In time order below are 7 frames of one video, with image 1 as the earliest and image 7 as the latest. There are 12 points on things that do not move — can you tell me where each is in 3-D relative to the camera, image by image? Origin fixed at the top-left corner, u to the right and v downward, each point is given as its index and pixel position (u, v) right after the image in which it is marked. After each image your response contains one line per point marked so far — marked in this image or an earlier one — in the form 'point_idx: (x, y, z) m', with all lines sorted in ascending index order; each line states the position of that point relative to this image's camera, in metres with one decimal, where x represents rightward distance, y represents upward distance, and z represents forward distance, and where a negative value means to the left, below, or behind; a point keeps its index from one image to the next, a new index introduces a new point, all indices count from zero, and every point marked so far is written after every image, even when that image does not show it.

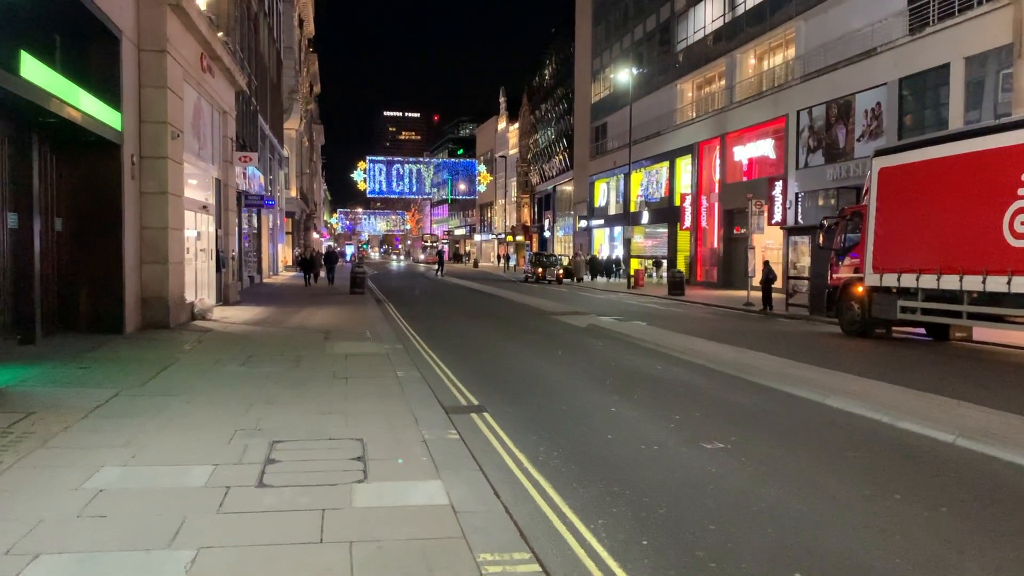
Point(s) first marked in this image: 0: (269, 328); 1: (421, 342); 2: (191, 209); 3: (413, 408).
0: (-4.4, -0.7, +15.9) m
1: (-1.4, -0.9, +13.9) m
2: (-6.6, +1.6, +18.2) m
3: (-0.9, -1.1, +7.9) m
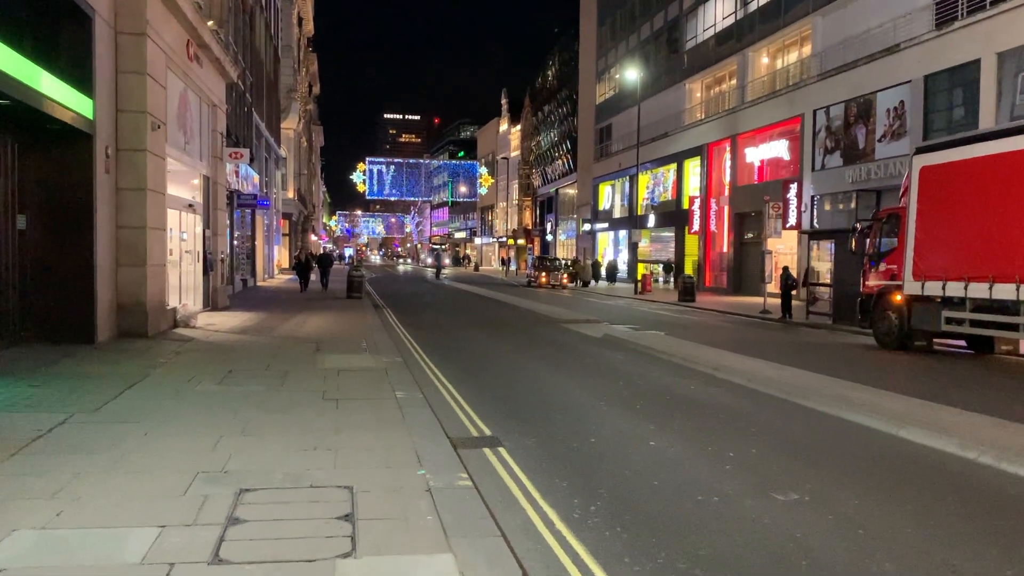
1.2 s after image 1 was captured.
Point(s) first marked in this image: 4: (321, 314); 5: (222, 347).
0: (-4.2, -0.8, +14.6) m
1: (-1.3, -1.0, +12.7) m
2: (-6.5, +1.5, +17.0) m
3: (-0.7, -1.1, +6.6) m
4: (-4.2, -0.6, +19.3) m
5: (-4.2, -0.9, +12.9) m
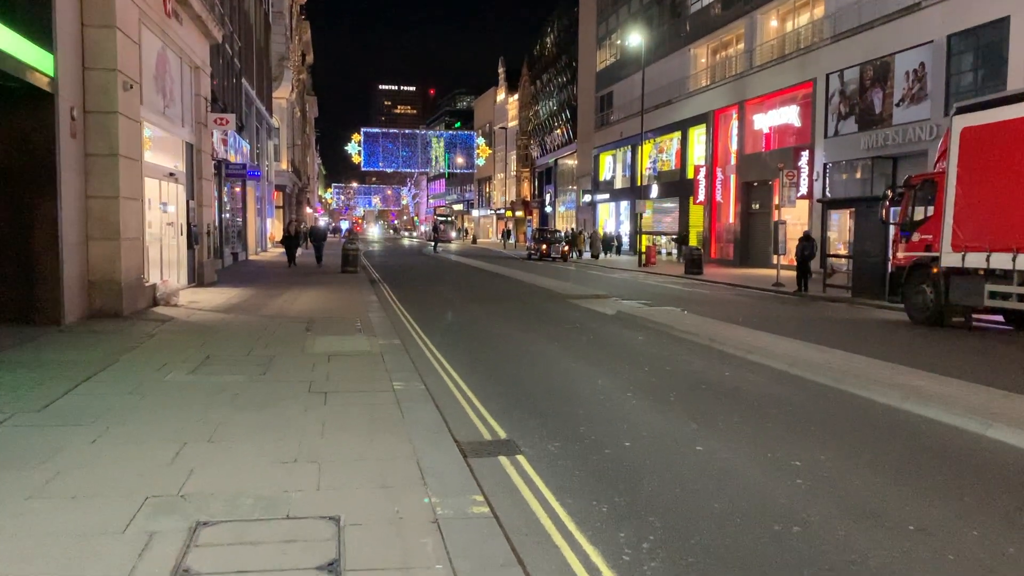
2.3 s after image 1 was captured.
0: (-4.1, -0.4, +13.5) m
1: (-1.2, -0.6, +11.6) m
2: (-6.4, +2.0, +15.8) m
3: (-0.6, -1.0, +5.5) m
4: (-4.1, 0.0, +18.2) m
5: (-4.1, -0.5, +11.8) m
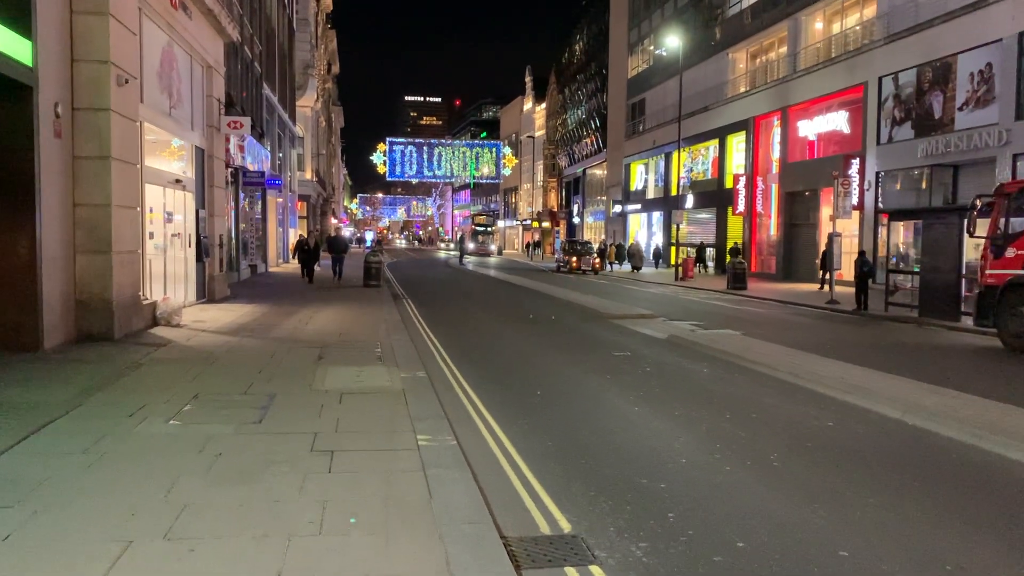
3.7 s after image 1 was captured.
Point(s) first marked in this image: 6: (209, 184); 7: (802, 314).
0: (-3.6, -0.7, +12.0) m
1: (-0.7, -0.9, +10.0) m
2: (-5.7, +1.7, +14.4) m
3: (-0.3, -1.2, +3.9) m
4: (-3.4, -0.4, +16.7) m
5: (-3.6, -0.8, +10.3) m
6: (-6.2, +2.1, +18.0) m
7: (+6.5, -0.6, +19.9) m
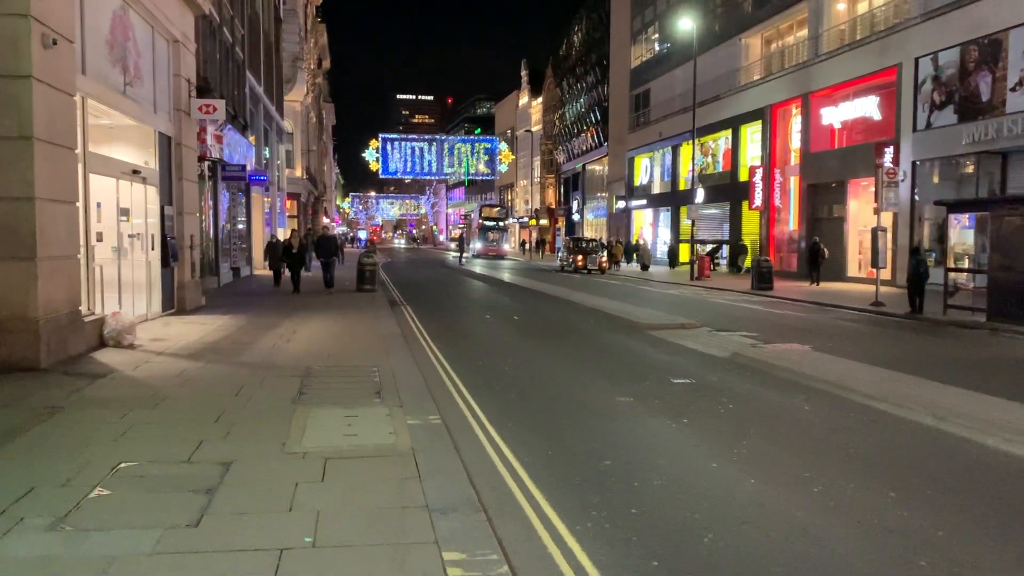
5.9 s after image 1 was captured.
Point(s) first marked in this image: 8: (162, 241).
0: (-3.3, -0.8, +9.7) m
1: (-0.4, -1.0, +7.7) m
2: (-5.5, +1.5, +12.0) m
3: (+0.1, -1.3, +1.6) m
4: (-3.1, -0.5, +14.4) m
5: (-3.3, -0.9, +7.9) m
6: (-5.9, +2.0, +15.6) m
7: (+6.8, -0.6, +17.6) m
8: (-5.8, +0.8, +14.7) m
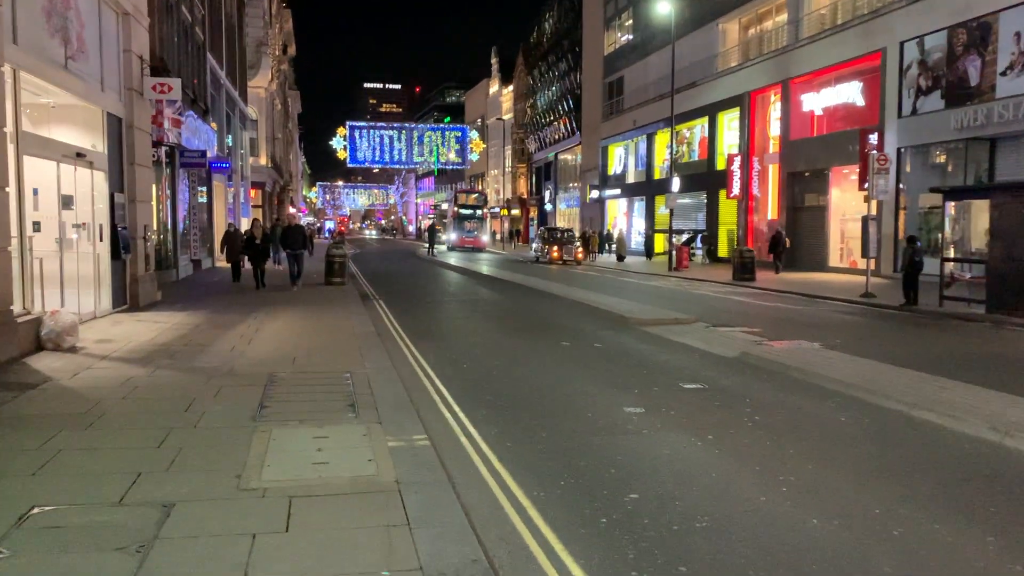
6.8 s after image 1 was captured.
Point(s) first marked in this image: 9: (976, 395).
0: (-3.4, -0.8, +8.6) m
1: (-0.4, -1.0, +6.7) m
2: (-5.7, +1.6, +10.8) m
3: (+0.3, -1.3, +0.6) m
4: (-3.4, -0.4, +13.3) m
5: (-3.3, -0.9, +6.8) m
6: (-6.2, +2.1, +14.4) m
7: (+6.4, -0.5, +16.8) m
8: (-6.1, +0.8, +13.5) m
9: (+3.8, -0.9, +7.2) m
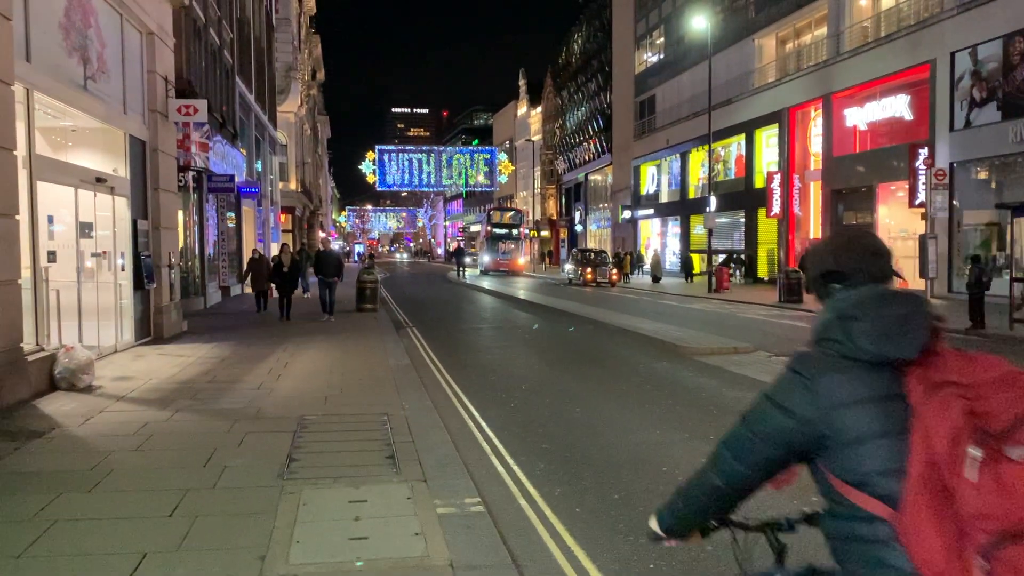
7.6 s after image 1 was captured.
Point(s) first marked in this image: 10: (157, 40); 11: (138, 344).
0: (-2.9, -1.1, +7.8) m
1: (0.0, -1.2, +5.8) m
2: (-5.1, +1.2, +10.2) m
3: (+0.5, -1.4, -0.3) m
4: (-2.8, -0.8, +12.5) m
5: (-2.9, -1.2, +6.1) m
6: (-5.6, +1.6, +13.8) m
7: (+7.1, -0.9, +15.8) m
8: (-5.5, +0.4, +12.9) m
9: (+4.2, -1.1, +6.2) m
10: (-5.6, +3.9, +14.0) m
11: (-5.5, -0.8, +13.2) m
